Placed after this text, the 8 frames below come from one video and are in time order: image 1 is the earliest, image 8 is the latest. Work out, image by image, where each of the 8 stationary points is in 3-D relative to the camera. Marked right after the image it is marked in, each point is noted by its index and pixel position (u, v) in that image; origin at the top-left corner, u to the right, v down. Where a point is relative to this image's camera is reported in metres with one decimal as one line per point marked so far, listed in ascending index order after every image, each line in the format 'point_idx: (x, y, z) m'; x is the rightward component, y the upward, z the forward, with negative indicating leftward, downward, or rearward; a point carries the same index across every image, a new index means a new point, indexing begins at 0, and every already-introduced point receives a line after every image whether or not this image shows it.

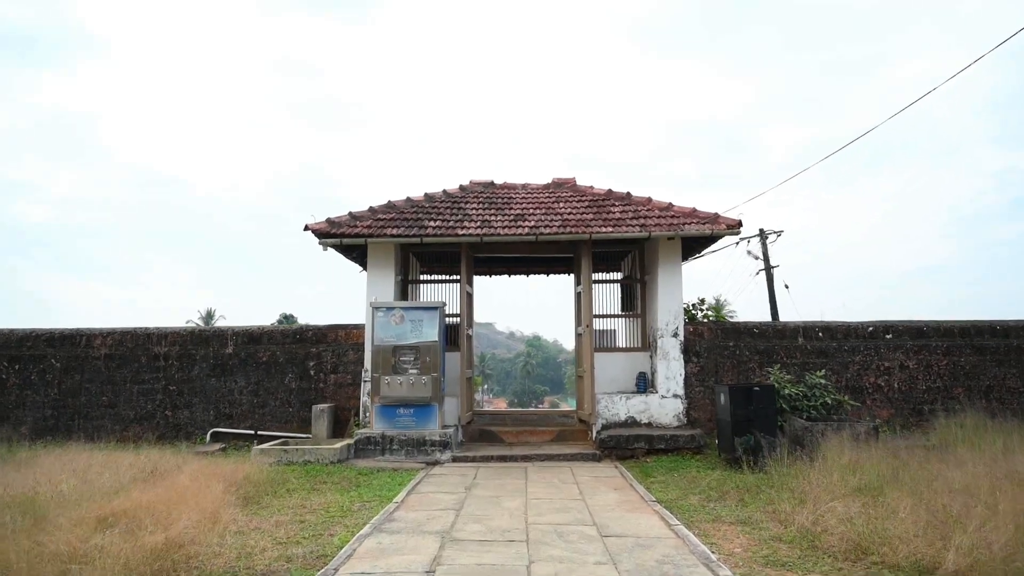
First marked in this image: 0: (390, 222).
0: (-1.2, +0.7, +8.9) m
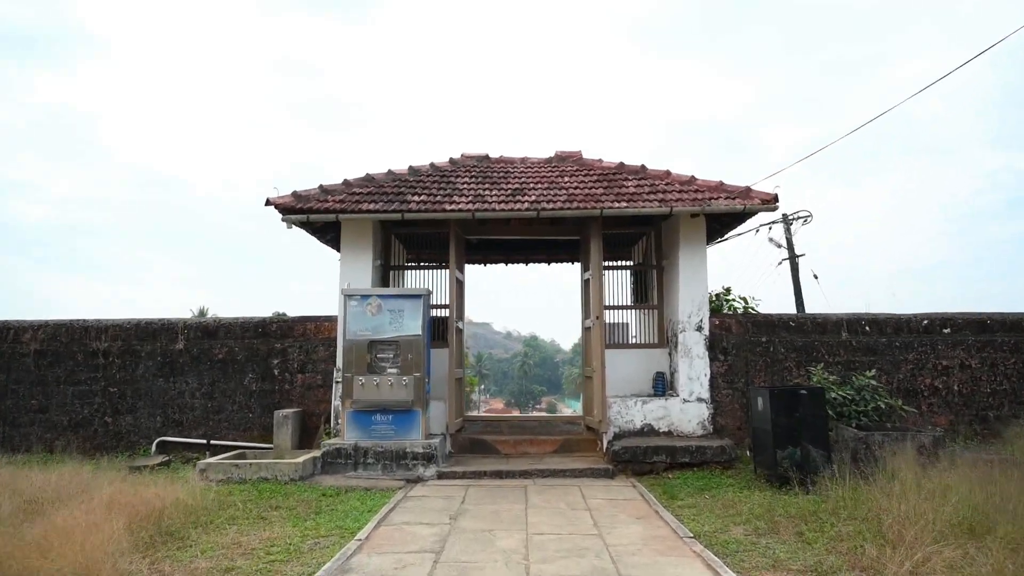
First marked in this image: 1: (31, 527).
0: (-1.2, +0.8, +7.6) m
1: (-2.0, -1.0, +3.8) m
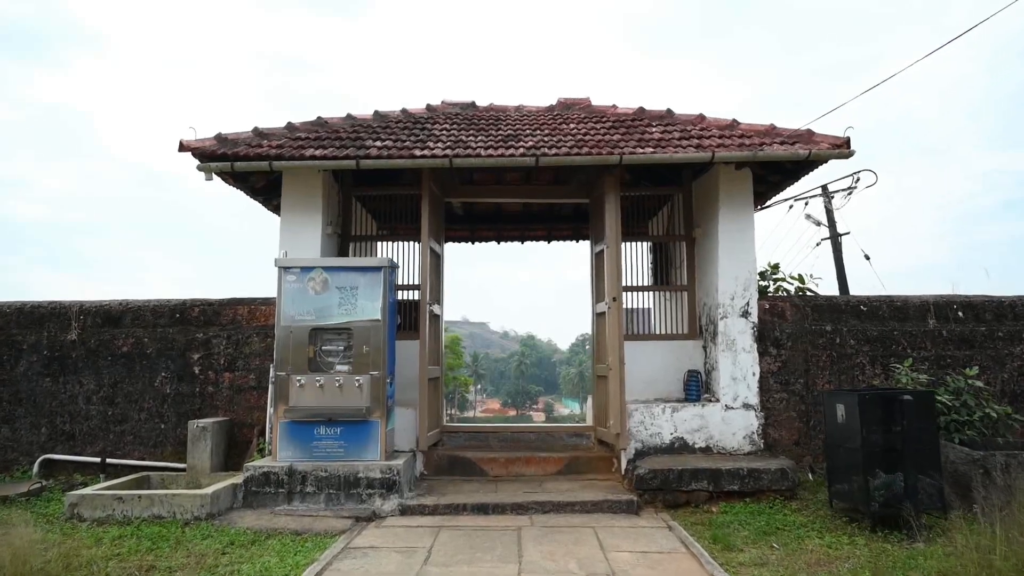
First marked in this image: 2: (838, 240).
0: (-1.3, +1.0, +5.9) m
1: (-2.1, -0.8, +2.0) m
2: (+3.6, +0.5, +10.0) m
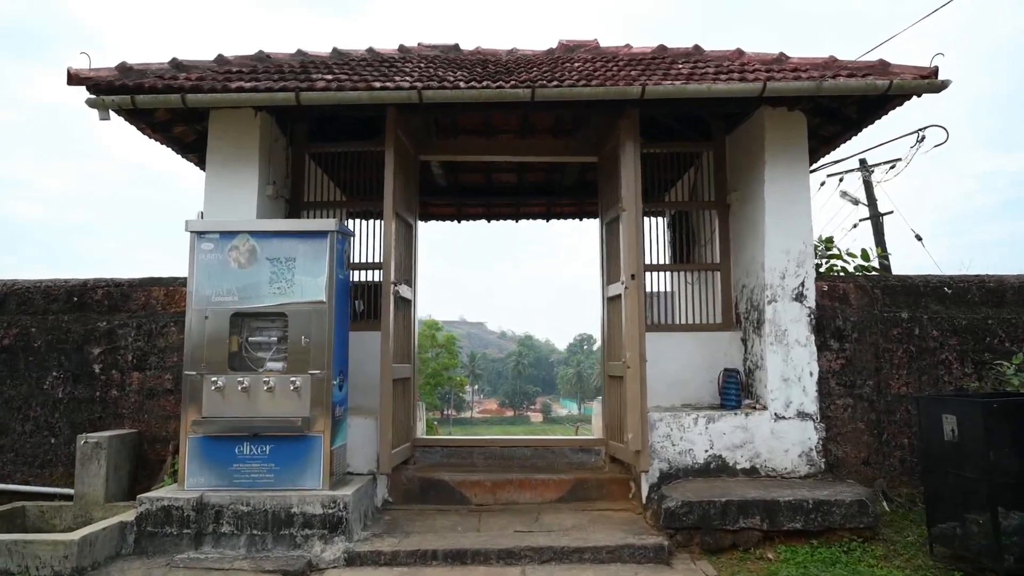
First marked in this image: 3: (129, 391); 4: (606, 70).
0: (-1.4, +1.1, +4.6) m
1: (-2.1, -0.7, +0.7) m
2: (+3.6, +0.6, +8.7) m
3: (-2.0, -0.5, +4.6) m
4: (+0.5, +1.2, +4.9) m
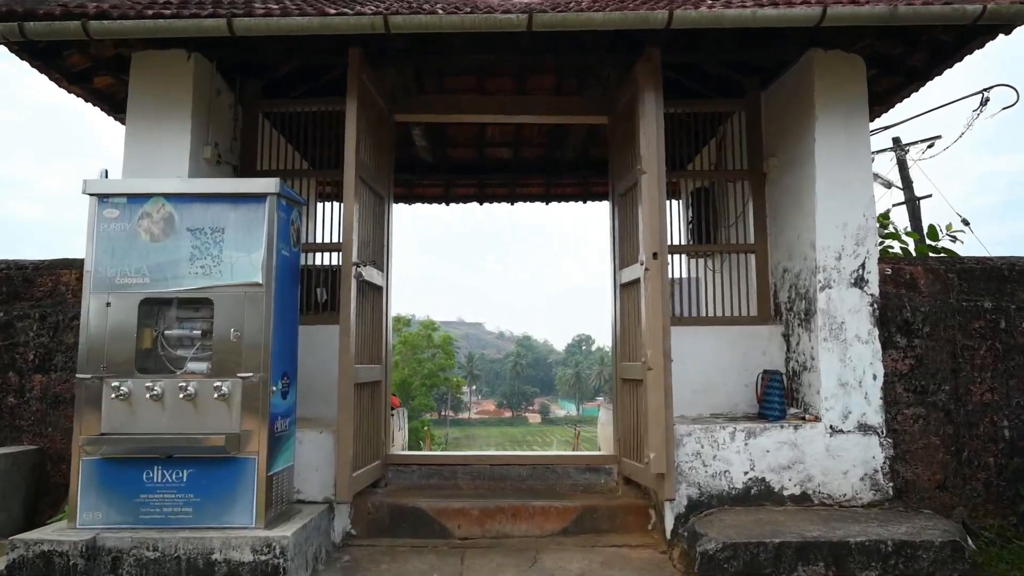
0: (-1.4, +1.2, +3.7) m
1: (-2.1, -0.6, -0.1) m
2: (+3.5, +0.7, +7.8) m
3: (-2.0, -0.5, +3.7) m
4: (+0.5, +1.3, +4.1) m
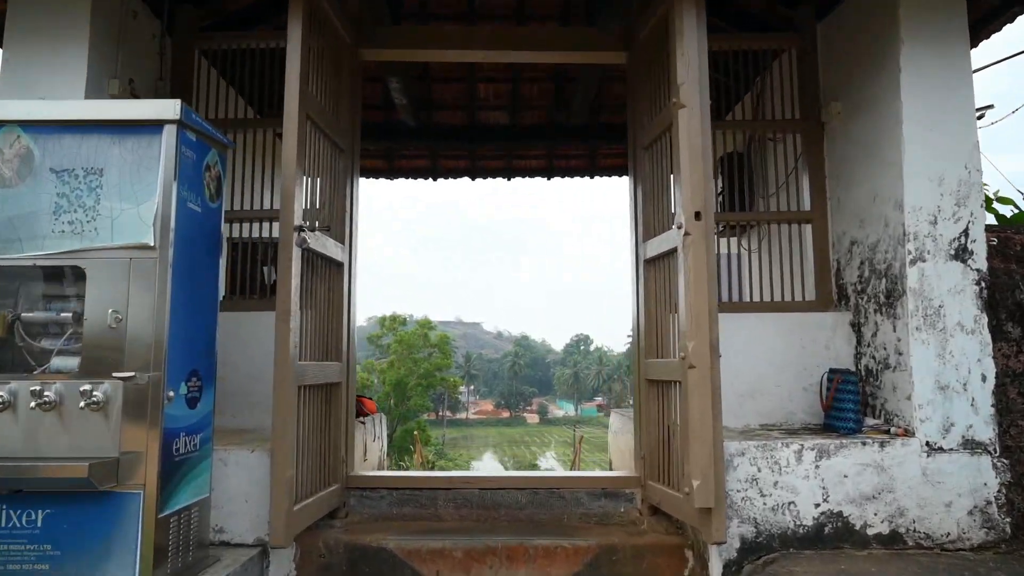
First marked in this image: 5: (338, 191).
0: (-1.4, +1.2, +2.8) m
1: (-2.2, -0.5, -1.0) m
2: (+3.5, +0.8, +7.0) m
3: (-2.0, -0.4, +2.8) m
4: (+0.5, +1.4, +3.2) m
5: (-0.7, +0.4, +3.4) m
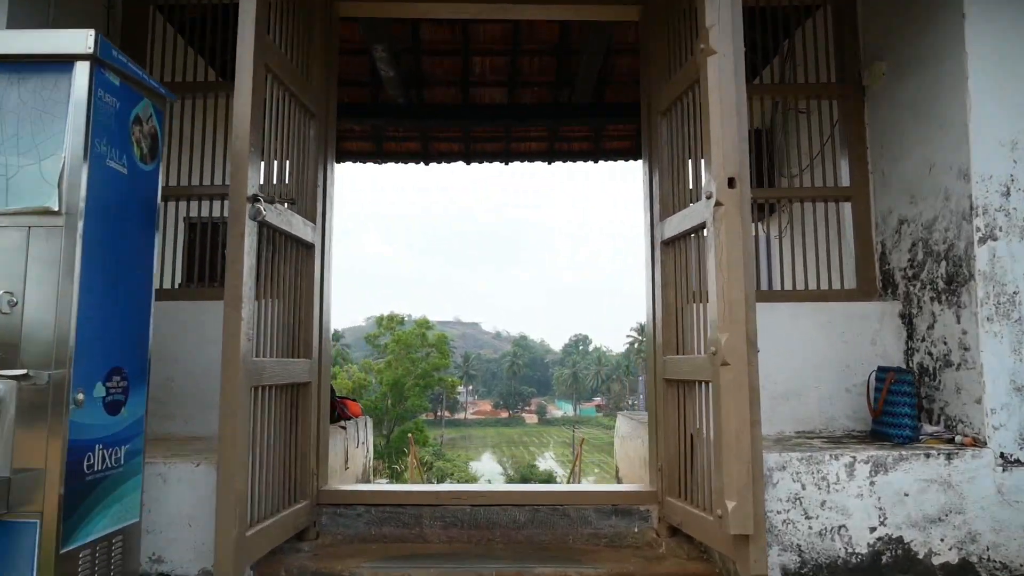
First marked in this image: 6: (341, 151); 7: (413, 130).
0: (-1.4, +1.3, +2.4) m
1: (-2.2, -0.5, -1.5) m
2: (+3.5, +0.8, +6.5) m
3: (-2.0, -0.3, +2.4) m
4: (+0.5, +1.4, +2.7) m
5: (-0.7, +0.4, +2.9) m
6: (-1.1, +0.8, +5.5) m
7: (-0.6, +0.9, +5.2) m
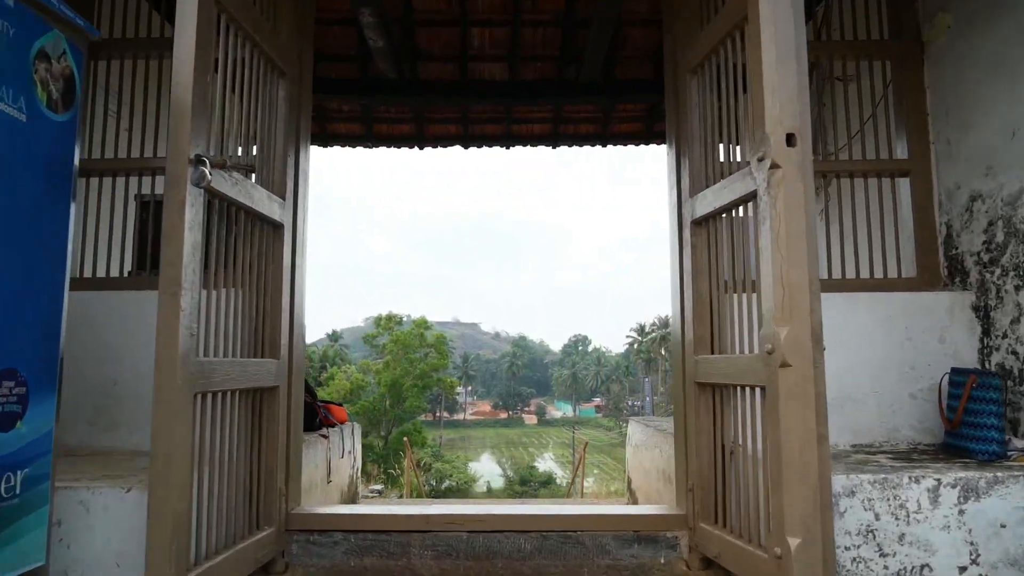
0: (-1.4, +1.3, +1.9) m
1: (-2.1, -0.4, -1.9) m
2: (+3.5, +0.9, +6.1) m
3: (-2.0, -0.3, +1.9) m
4: (+0.5, +1.4, +2.3) m
5: (-0.7, +0.4, +2.5) m
6: (-1.1, +0.9, +5.1) m
7: (-0.6, +1.0, +4.8) m
